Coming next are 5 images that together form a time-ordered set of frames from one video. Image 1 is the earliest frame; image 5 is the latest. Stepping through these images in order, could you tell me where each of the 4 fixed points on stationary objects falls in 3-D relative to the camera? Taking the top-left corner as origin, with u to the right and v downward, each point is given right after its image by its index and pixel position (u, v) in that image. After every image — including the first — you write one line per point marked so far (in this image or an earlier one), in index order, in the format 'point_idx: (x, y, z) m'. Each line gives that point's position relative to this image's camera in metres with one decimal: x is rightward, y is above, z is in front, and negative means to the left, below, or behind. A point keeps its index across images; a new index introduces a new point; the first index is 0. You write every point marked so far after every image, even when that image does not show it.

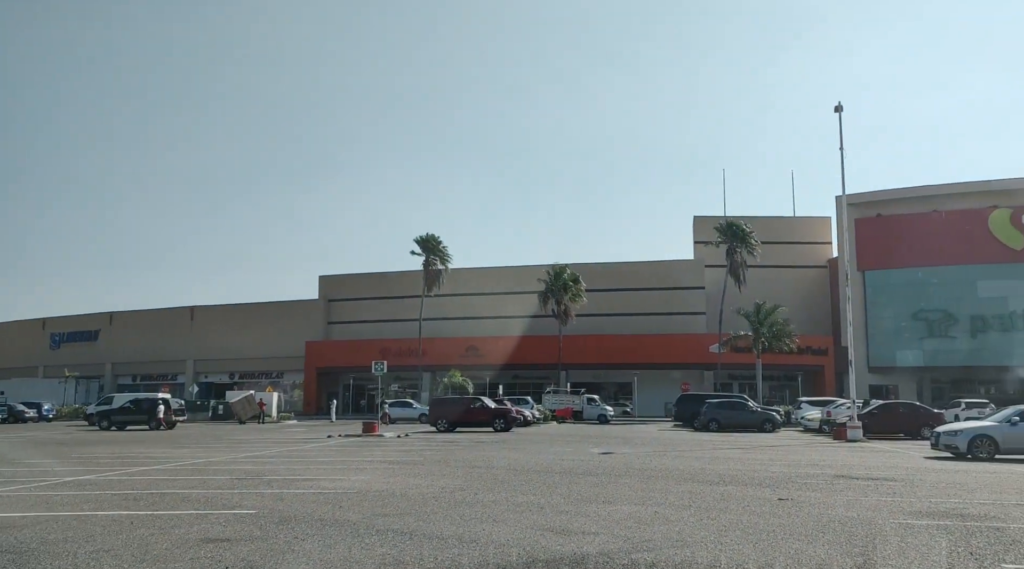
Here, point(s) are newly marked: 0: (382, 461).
0: (-2.9, -3.9, +17.6) m
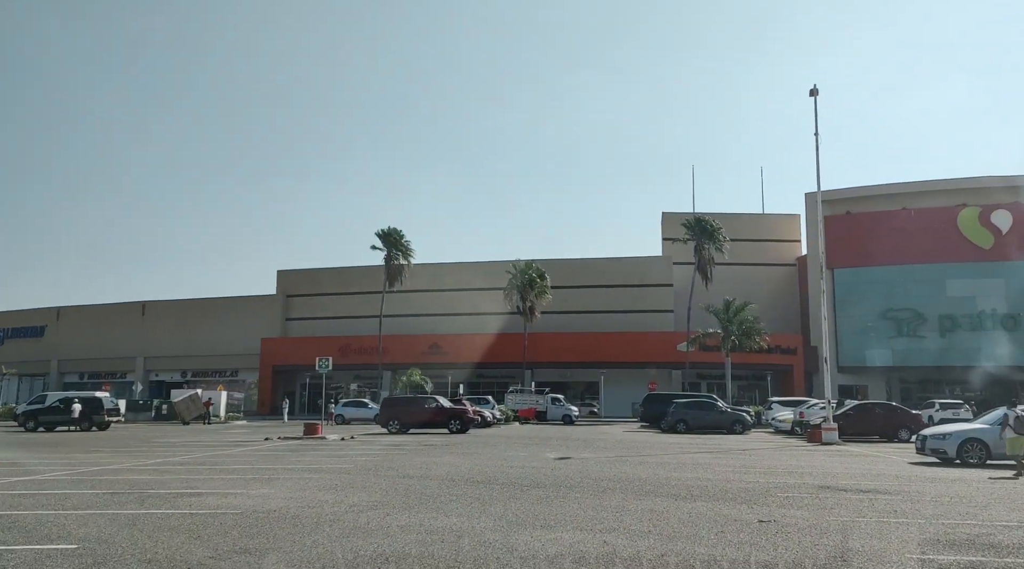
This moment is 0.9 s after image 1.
0: (-4.0, -3.5, +15.4) m
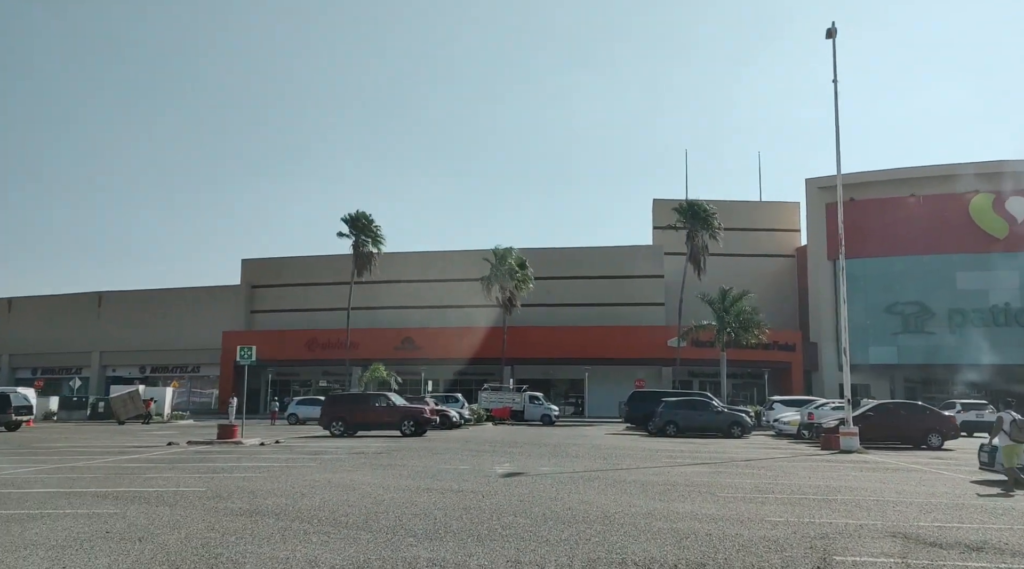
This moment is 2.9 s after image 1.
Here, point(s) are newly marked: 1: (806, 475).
0: (-5.1, -2.8, +10.7) m
1: (+5.5, -3.5, +15.0) m
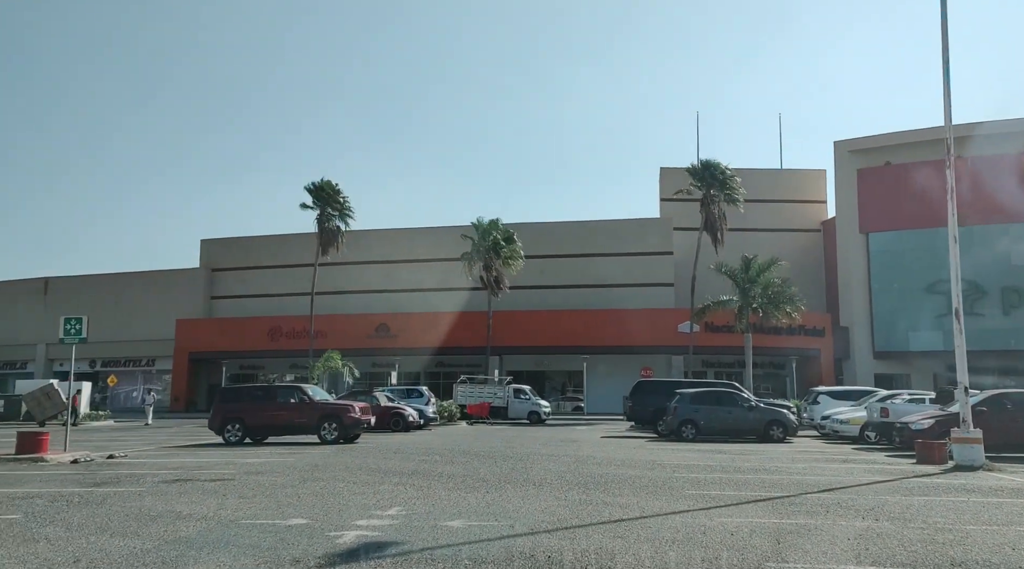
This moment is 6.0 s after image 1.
0: (-6.3, -1.6, +3.1) m
1: (+4.3, -2.3, +7.3) m
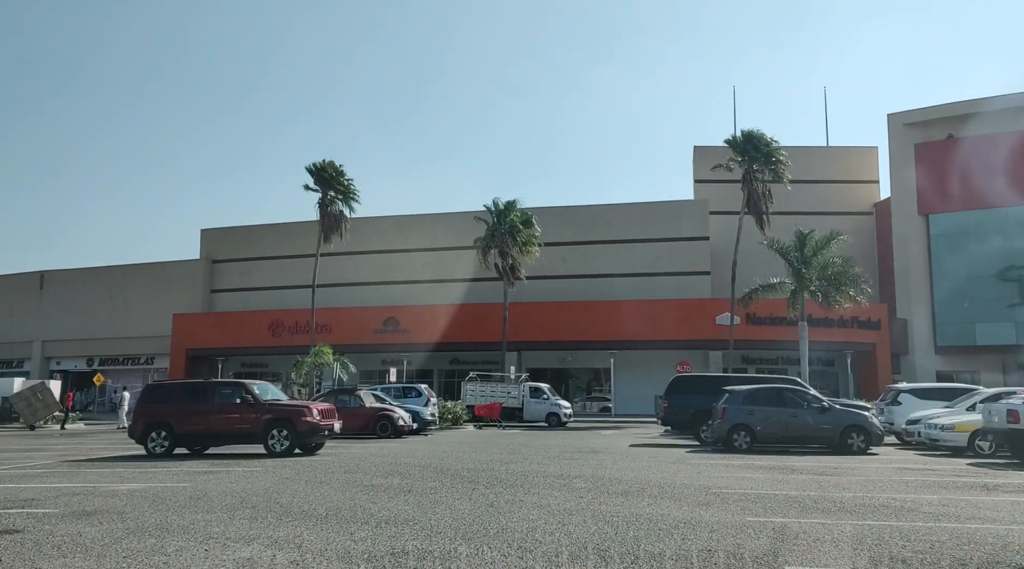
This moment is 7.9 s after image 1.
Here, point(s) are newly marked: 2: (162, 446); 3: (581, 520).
0: (-6.9, -1.0, -1.4) m
1: (+3.9, -1.6, +2.3) m
2: (-7.2, -3.3, +16.6) m
3: (+0.7, -2.3, +7.9) m
